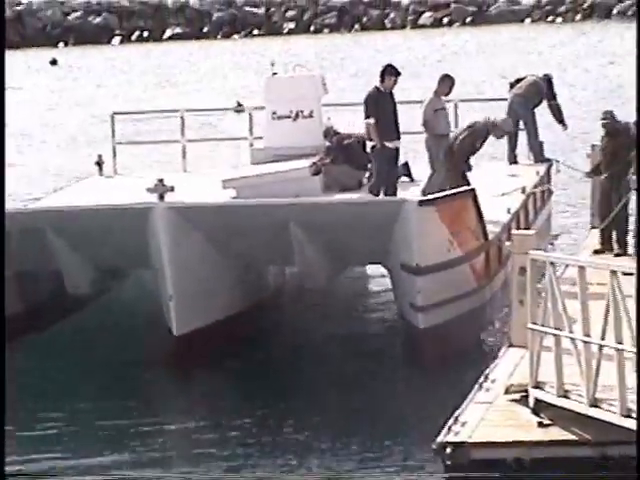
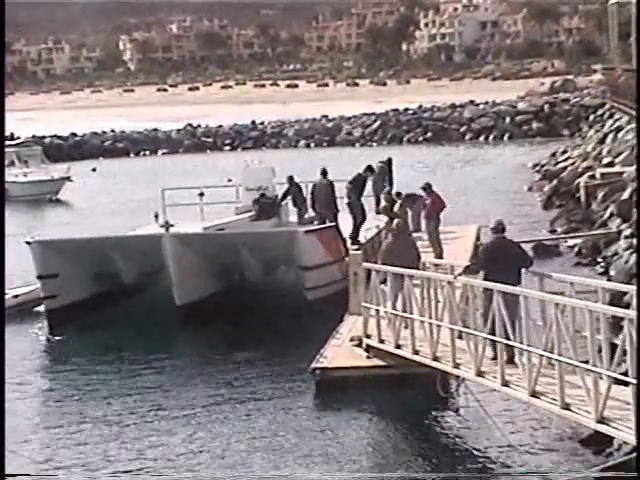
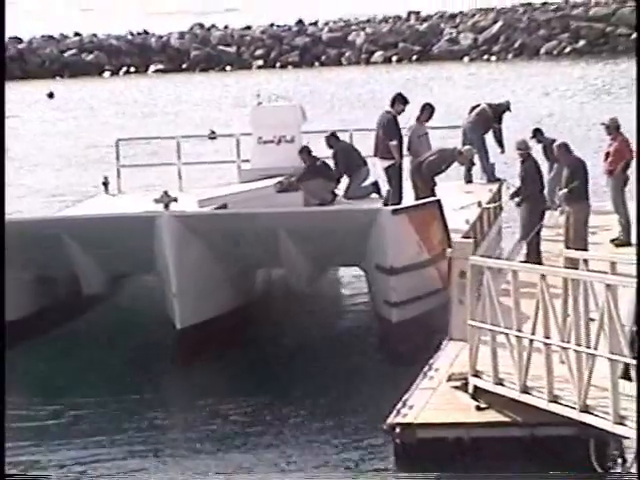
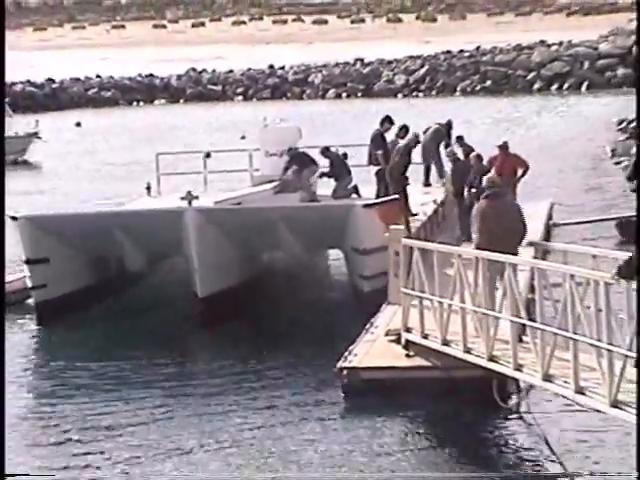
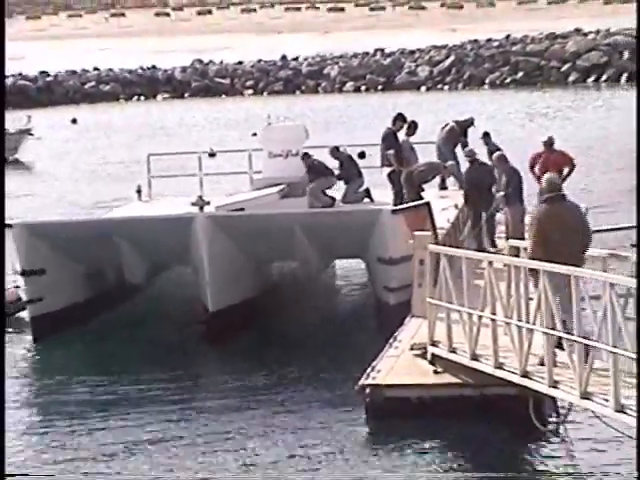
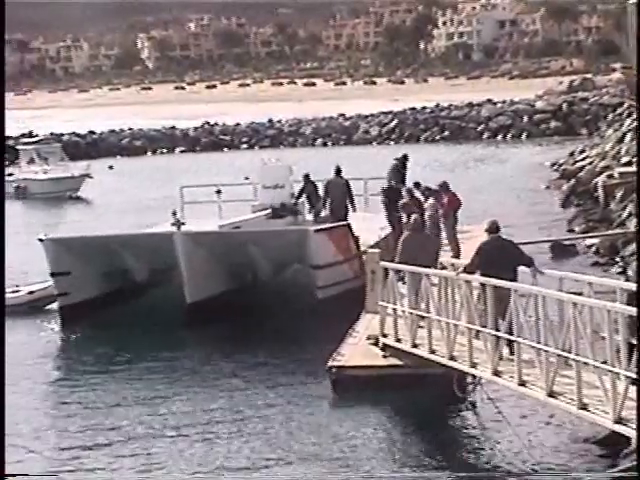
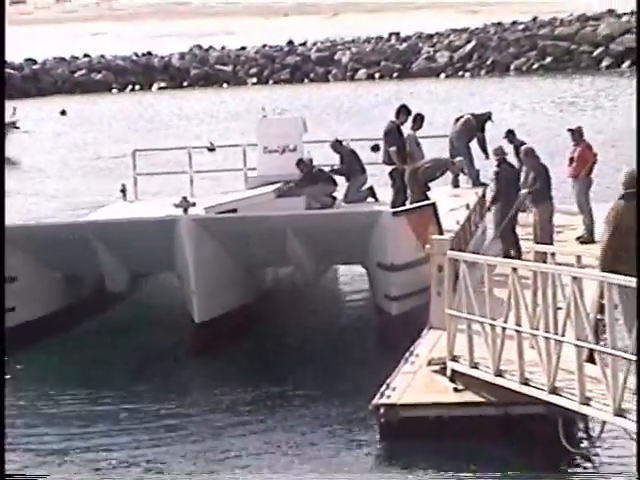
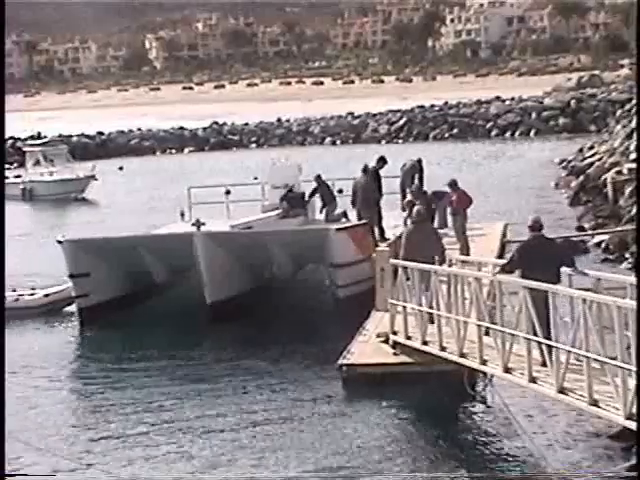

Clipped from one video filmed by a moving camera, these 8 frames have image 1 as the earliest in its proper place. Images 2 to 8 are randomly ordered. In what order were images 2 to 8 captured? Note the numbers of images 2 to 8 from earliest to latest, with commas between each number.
3, 7, 5, 4, 8, 2, 6
